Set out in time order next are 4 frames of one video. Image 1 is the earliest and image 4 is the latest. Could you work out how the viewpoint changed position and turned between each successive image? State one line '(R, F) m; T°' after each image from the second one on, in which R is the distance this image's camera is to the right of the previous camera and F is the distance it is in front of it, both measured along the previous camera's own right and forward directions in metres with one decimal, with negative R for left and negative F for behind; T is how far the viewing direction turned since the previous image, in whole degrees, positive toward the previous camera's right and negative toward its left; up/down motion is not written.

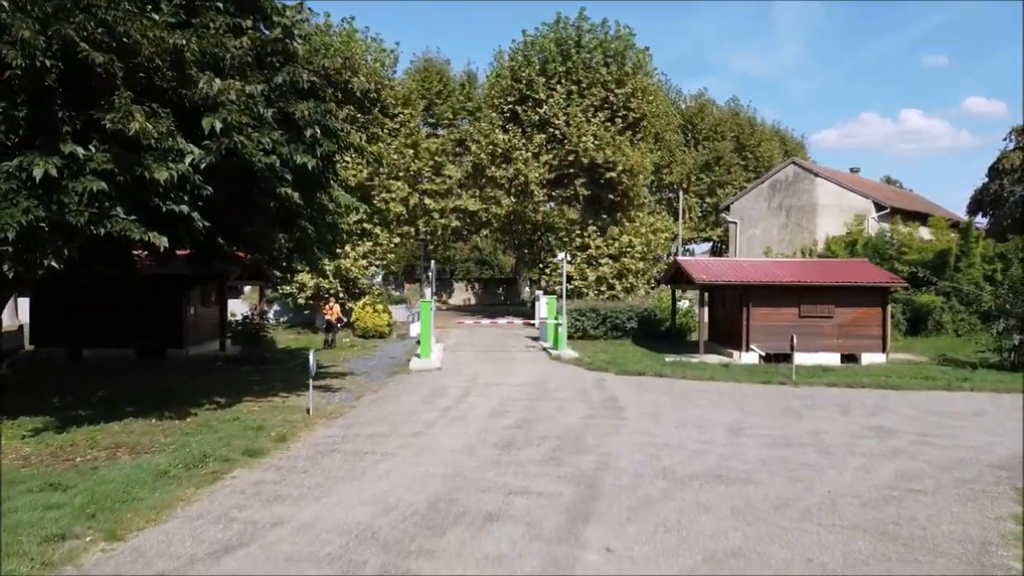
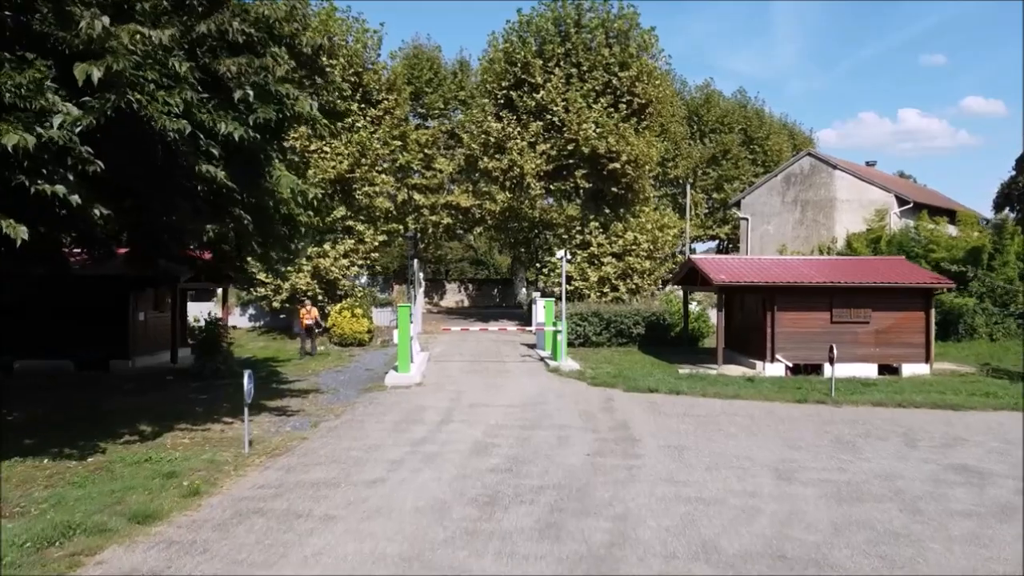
(+0.1, +2.6) m; 0°
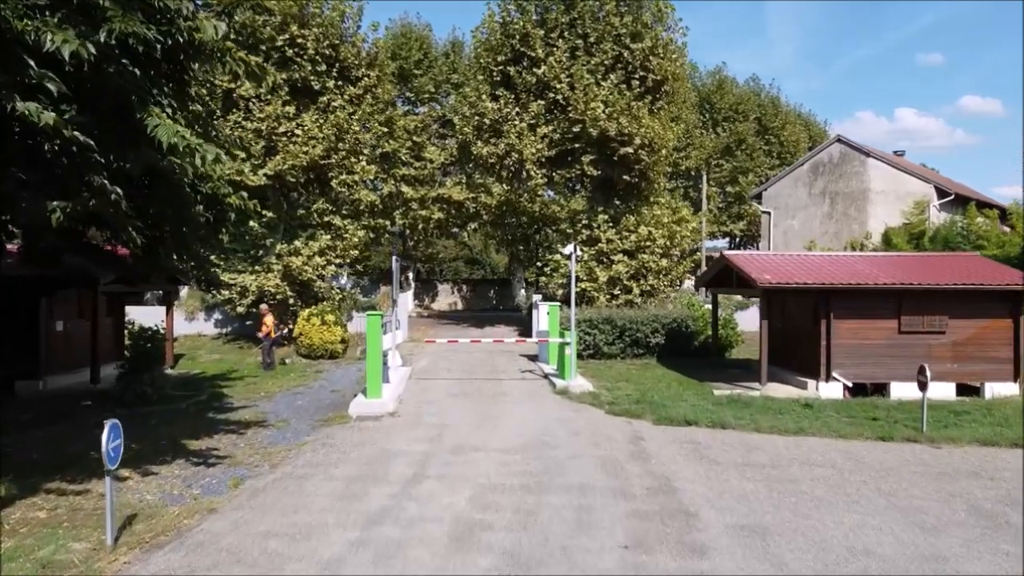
(0.0, +3.4) m; 0°
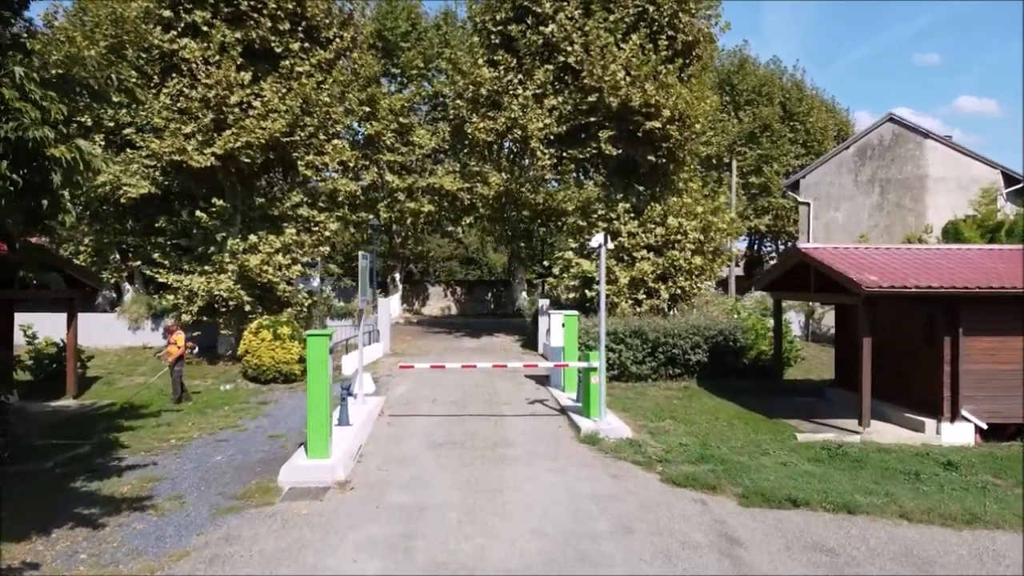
(-0.1, +4.2) m; 0°
